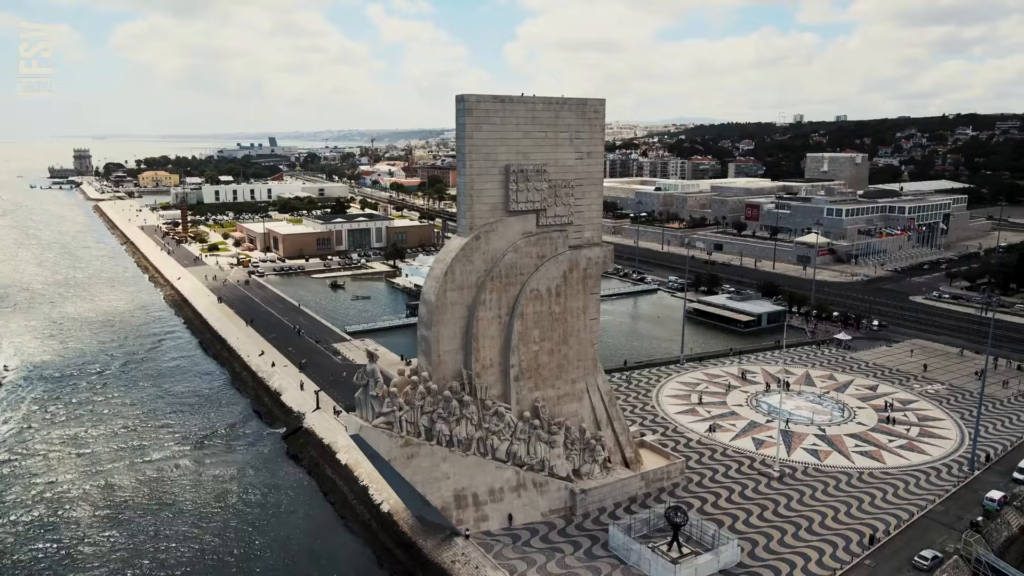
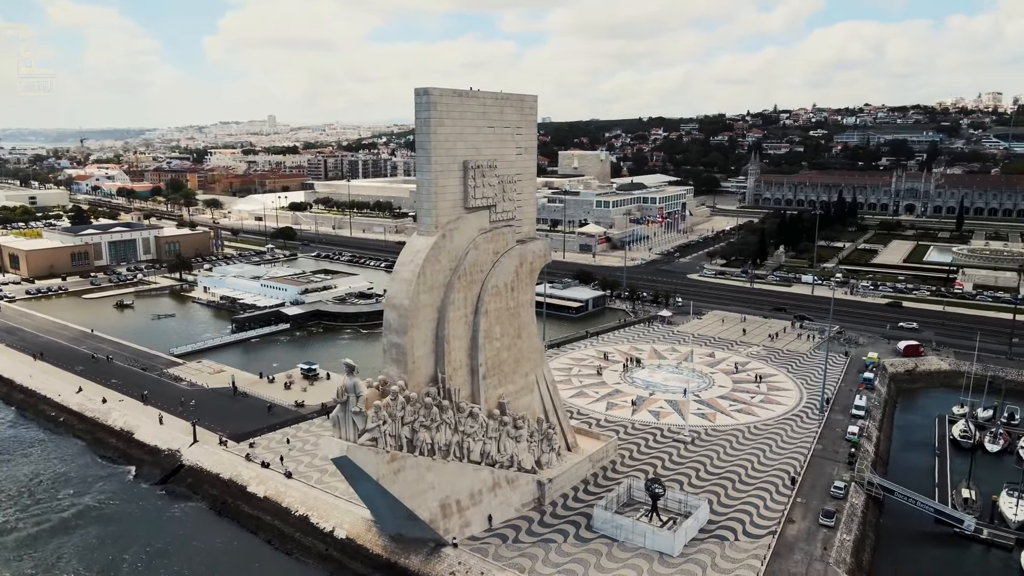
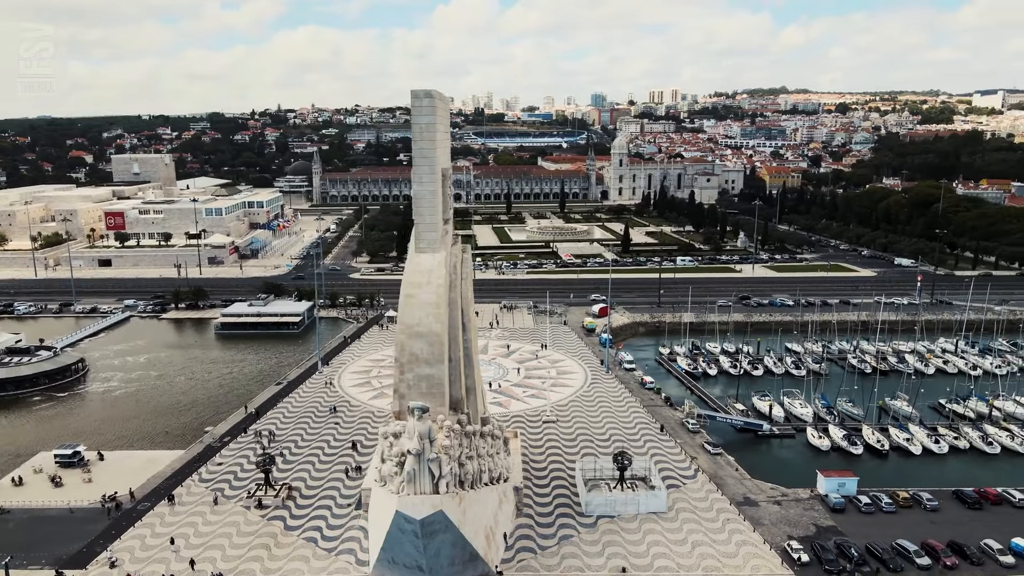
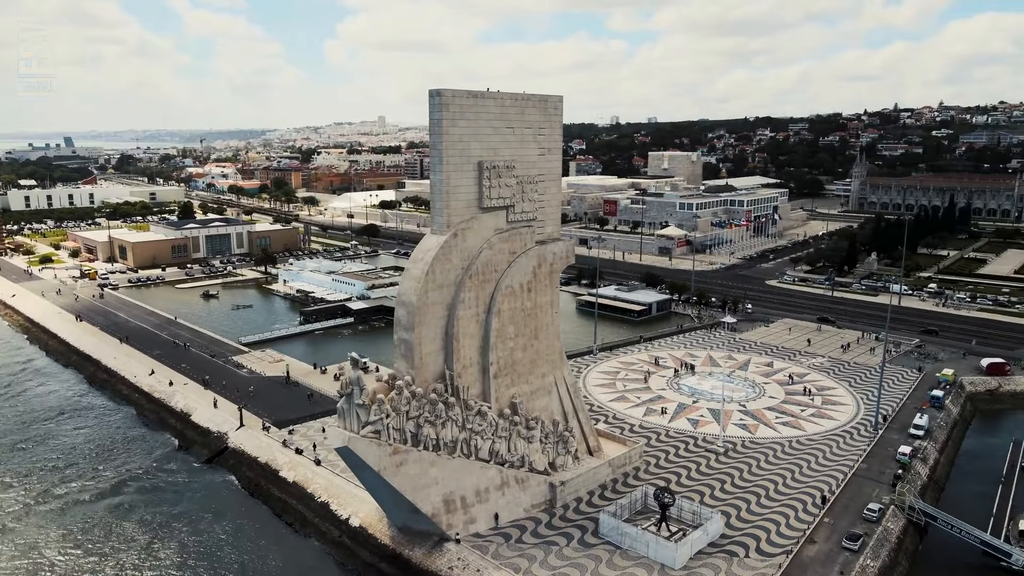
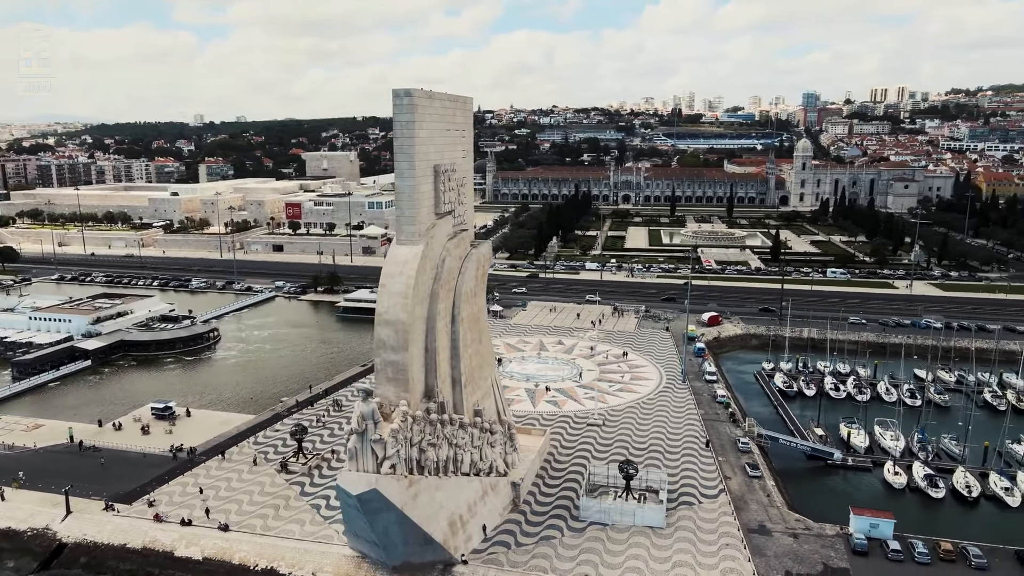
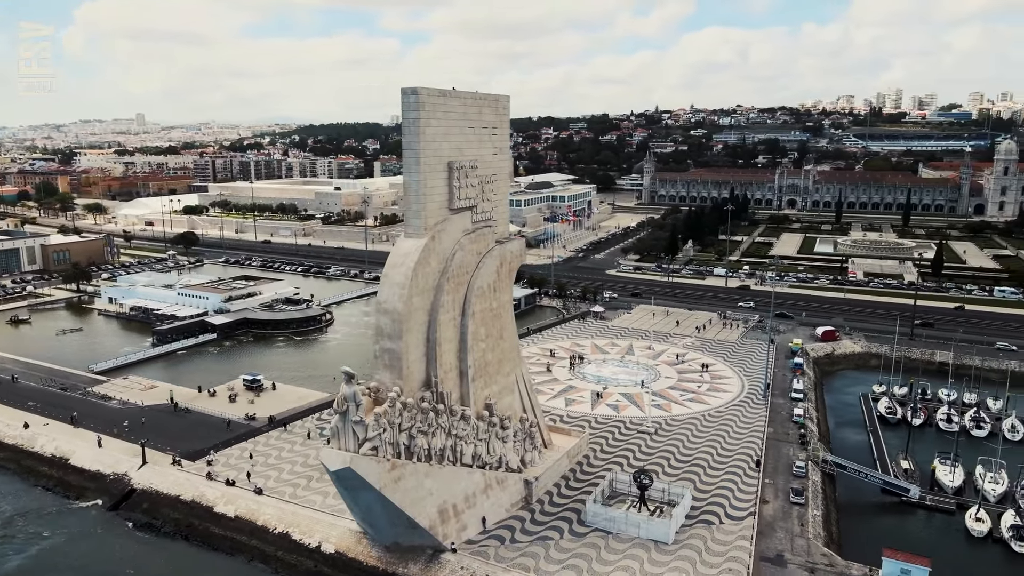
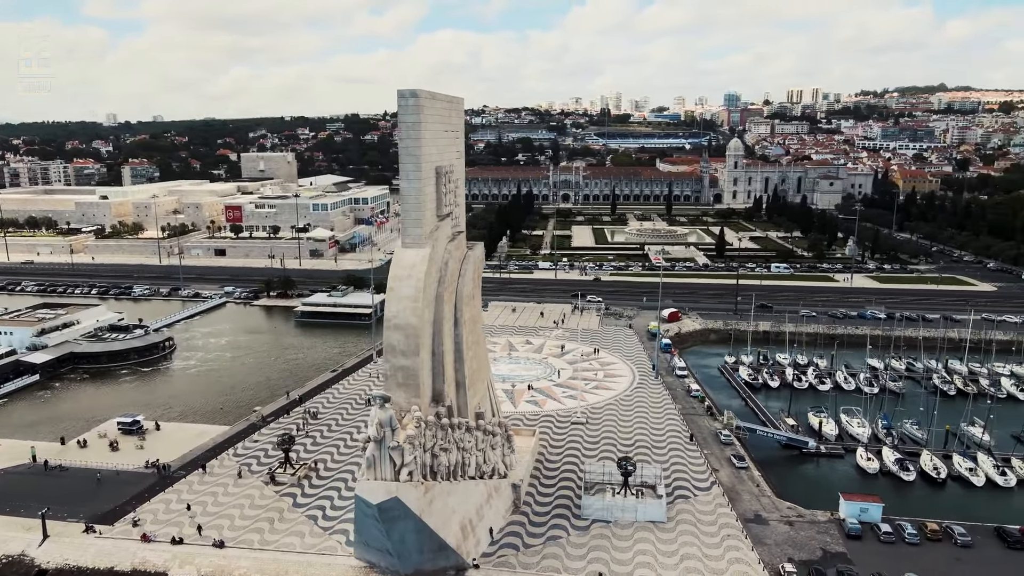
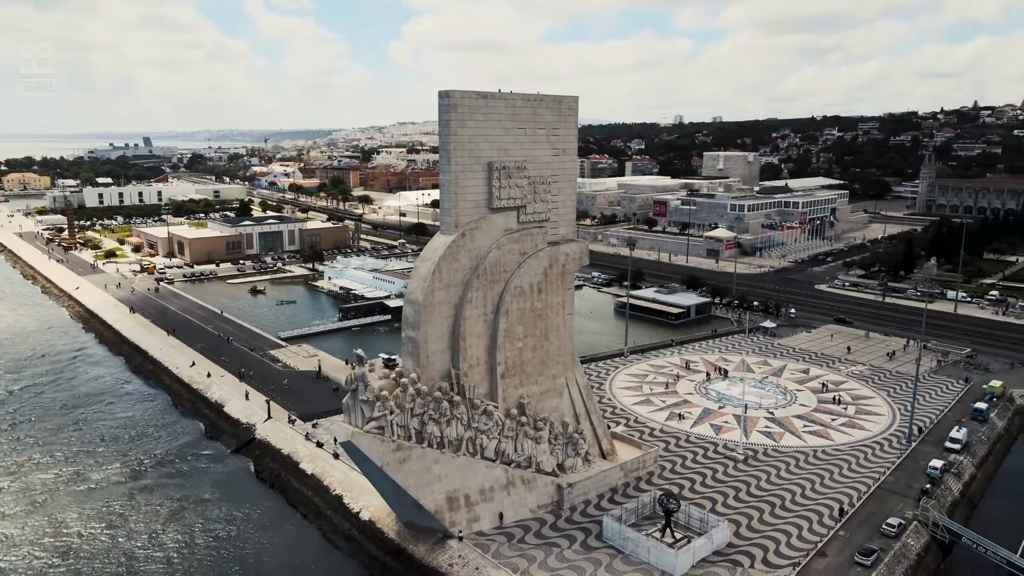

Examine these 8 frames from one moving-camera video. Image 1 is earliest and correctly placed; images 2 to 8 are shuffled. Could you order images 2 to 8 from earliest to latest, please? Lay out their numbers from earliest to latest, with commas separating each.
8, 4, 2, 6, 5, 7, 3
